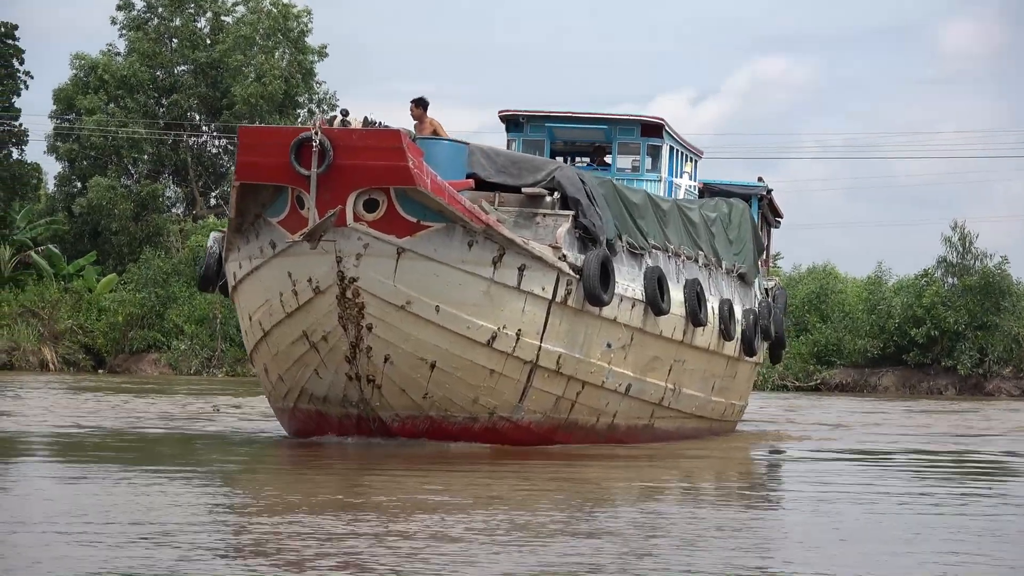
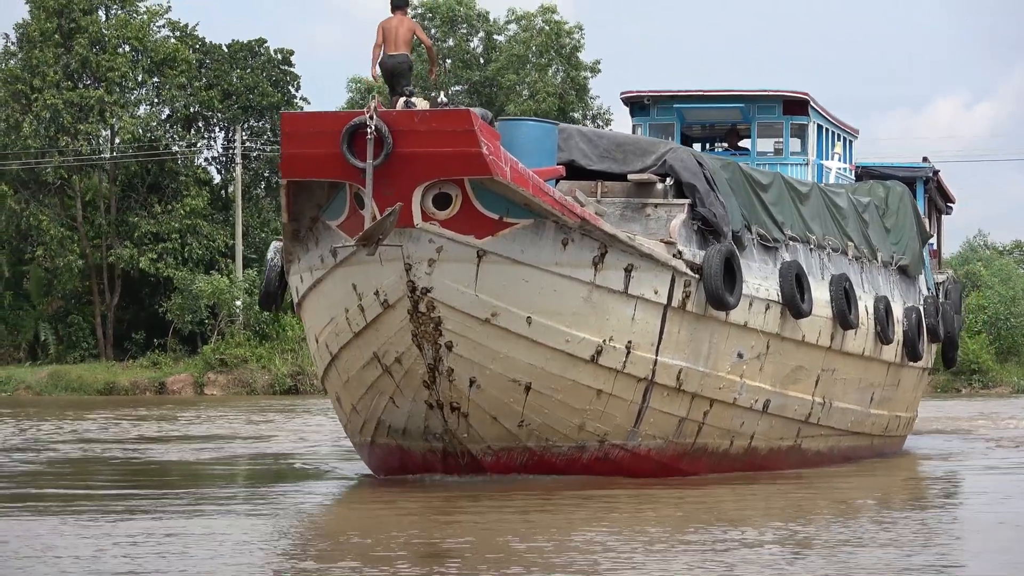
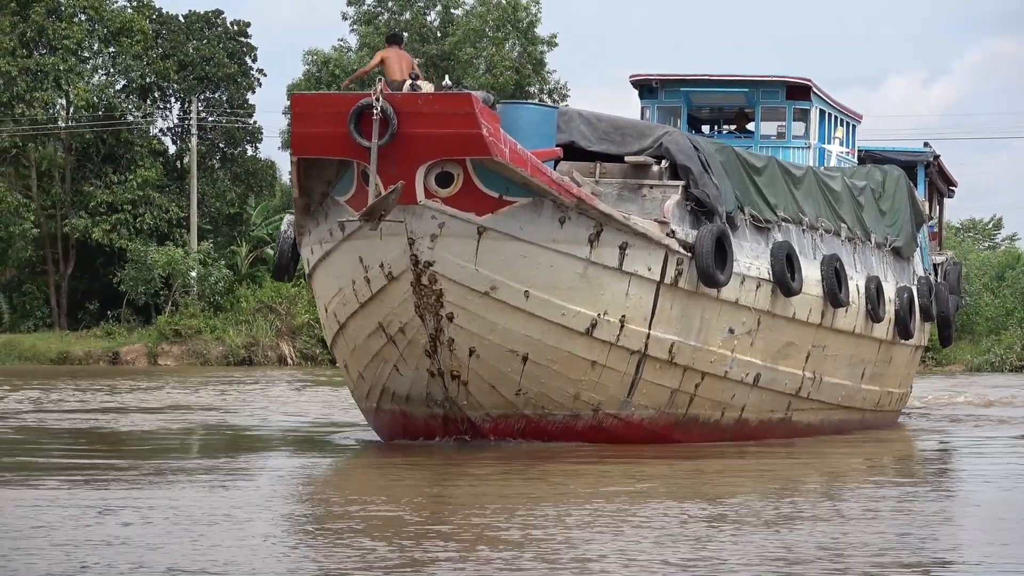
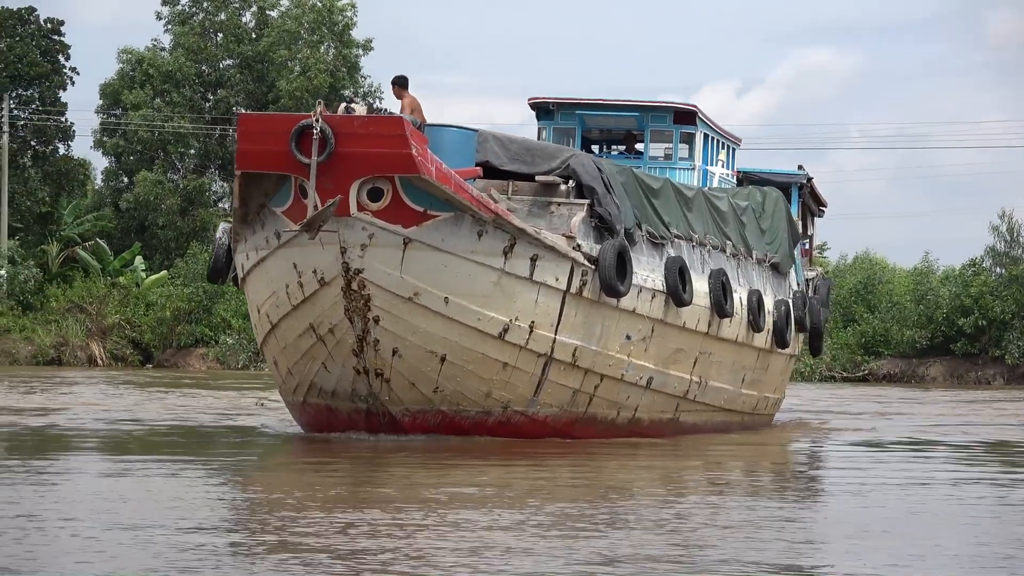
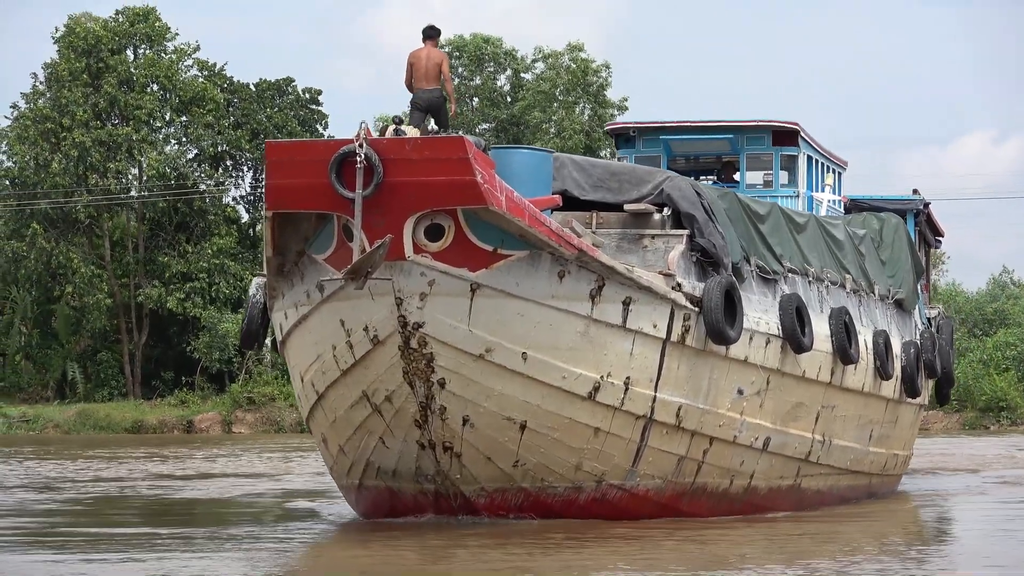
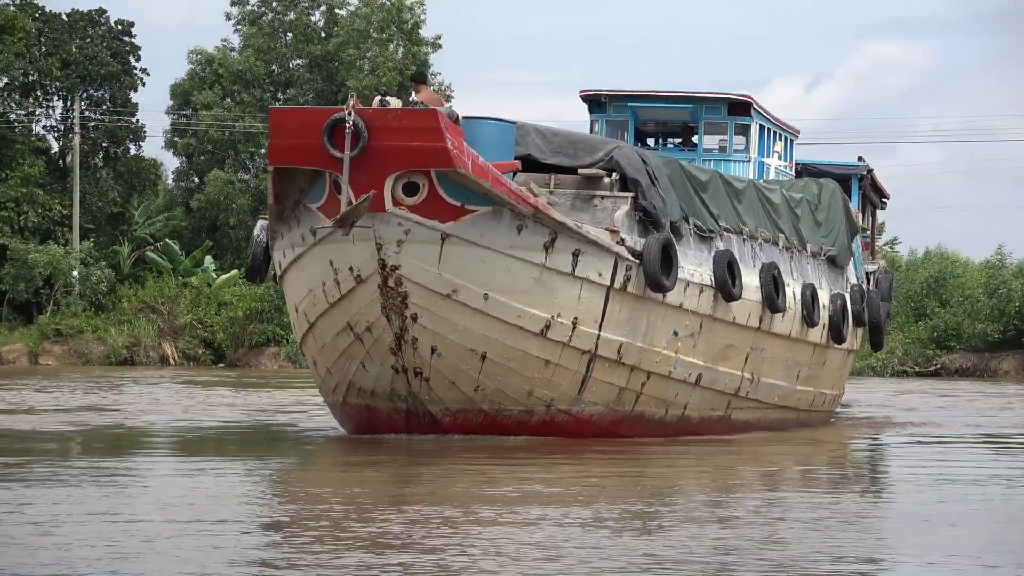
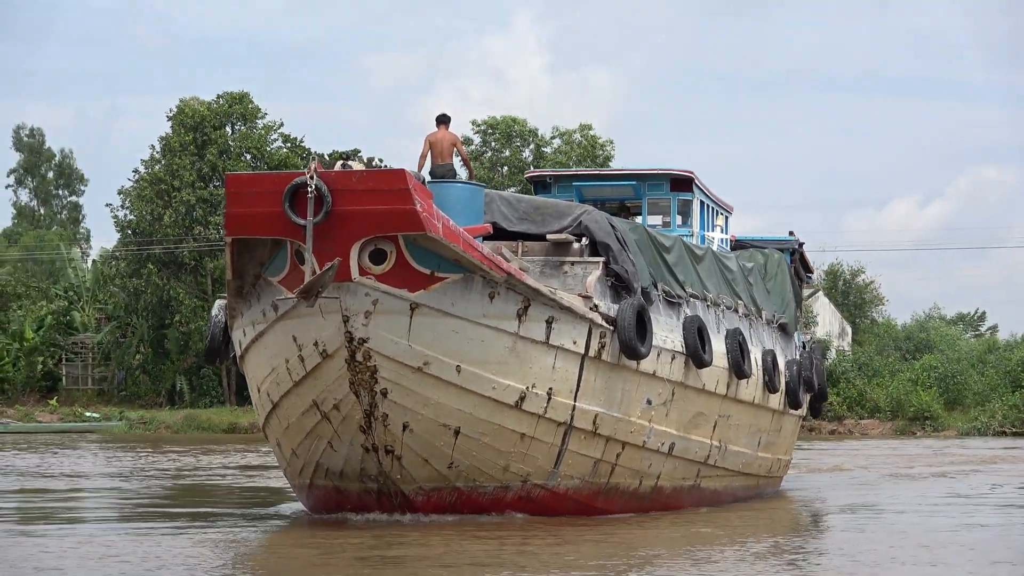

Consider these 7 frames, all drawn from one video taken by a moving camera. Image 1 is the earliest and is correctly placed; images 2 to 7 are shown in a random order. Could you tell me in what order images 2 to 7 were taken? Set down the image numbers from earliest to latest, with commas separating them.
4, 6, 3, 2, 5, 7
